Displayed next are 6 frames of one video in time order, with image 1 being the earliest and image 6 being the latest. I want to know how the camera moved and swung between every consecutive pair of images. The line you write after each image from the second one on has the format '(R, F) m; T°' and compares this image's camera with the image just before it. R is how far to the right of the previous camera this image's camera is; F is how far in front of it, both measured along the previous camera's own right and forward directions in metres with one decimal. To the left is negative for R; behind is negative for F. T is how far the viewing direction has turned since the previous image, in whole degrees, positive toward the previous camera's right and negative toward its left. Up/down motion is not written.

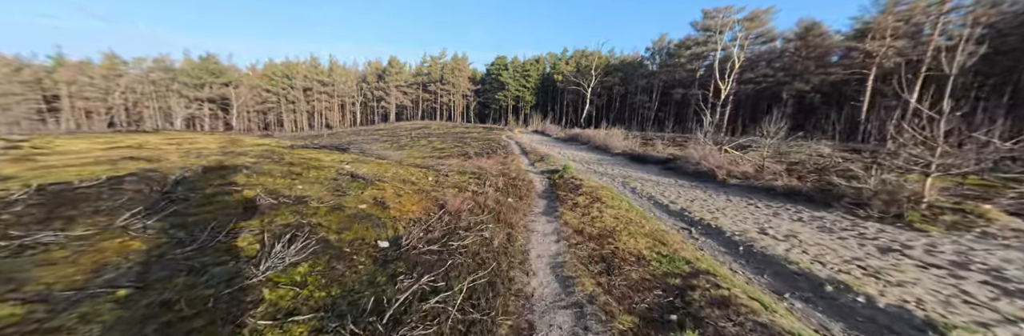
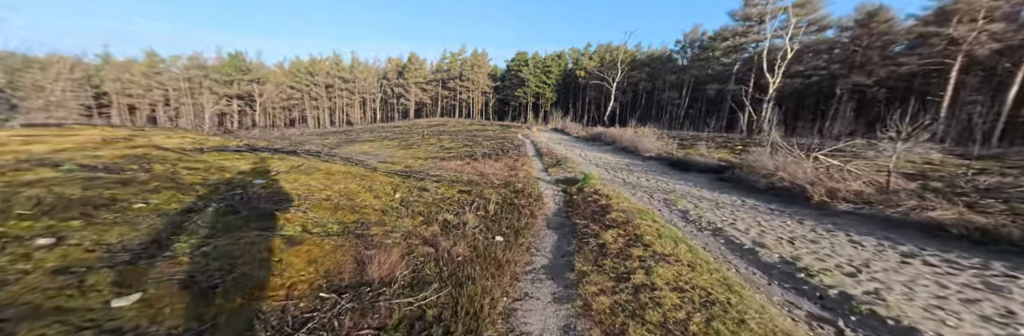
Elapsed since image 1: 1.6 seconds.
(+0.4, +2.6) m; -4°
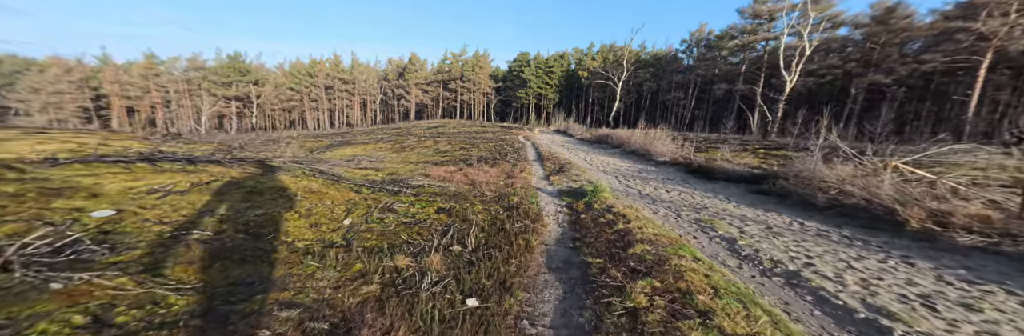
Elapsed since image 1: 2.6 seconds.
(+0.2, +1.7) m; 0°
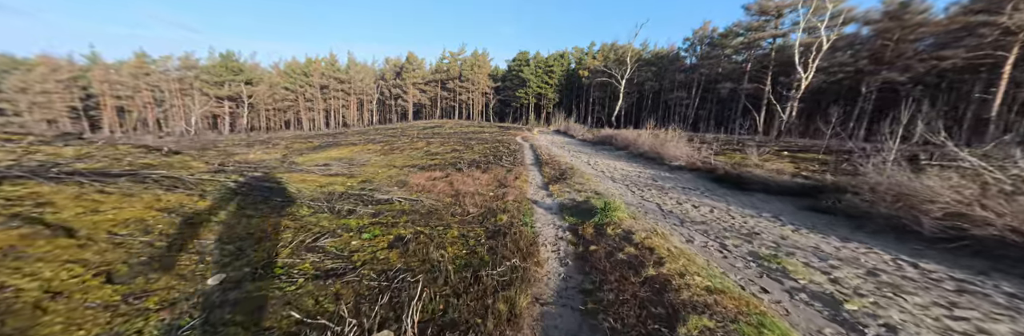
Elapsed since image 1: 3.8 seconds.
(+0.3, +1.9) m; 0°
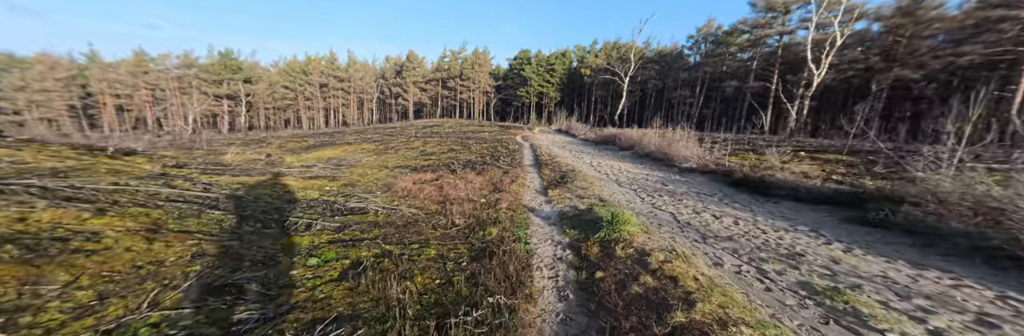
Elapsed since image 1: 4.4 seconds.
(+0.2, +1.1) m; 0°
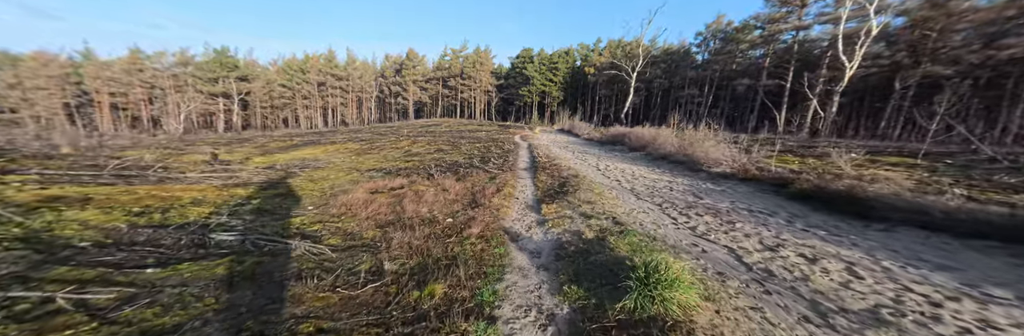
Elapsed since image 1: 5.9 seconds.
(+0.5, +2.7) m; -1°
